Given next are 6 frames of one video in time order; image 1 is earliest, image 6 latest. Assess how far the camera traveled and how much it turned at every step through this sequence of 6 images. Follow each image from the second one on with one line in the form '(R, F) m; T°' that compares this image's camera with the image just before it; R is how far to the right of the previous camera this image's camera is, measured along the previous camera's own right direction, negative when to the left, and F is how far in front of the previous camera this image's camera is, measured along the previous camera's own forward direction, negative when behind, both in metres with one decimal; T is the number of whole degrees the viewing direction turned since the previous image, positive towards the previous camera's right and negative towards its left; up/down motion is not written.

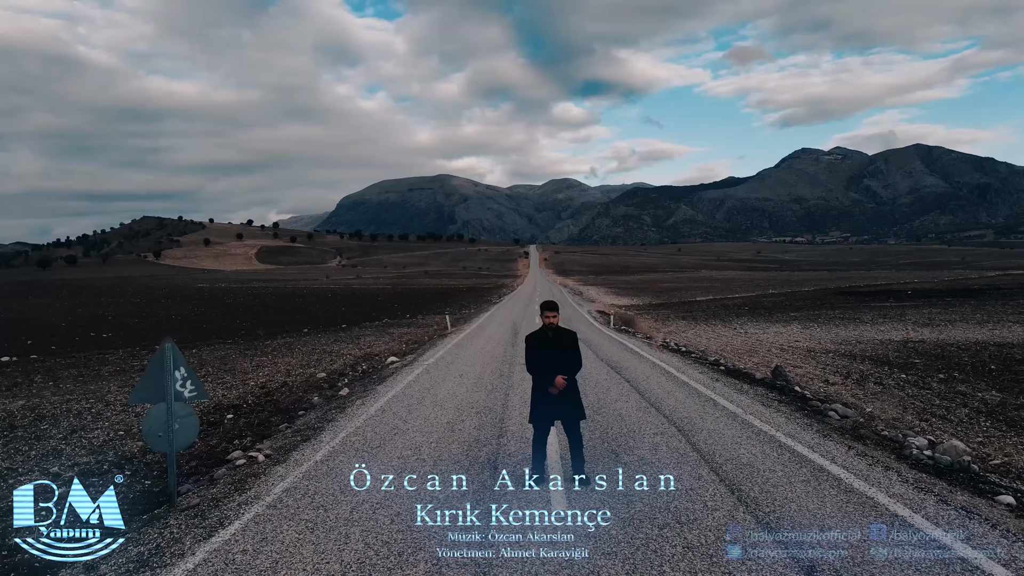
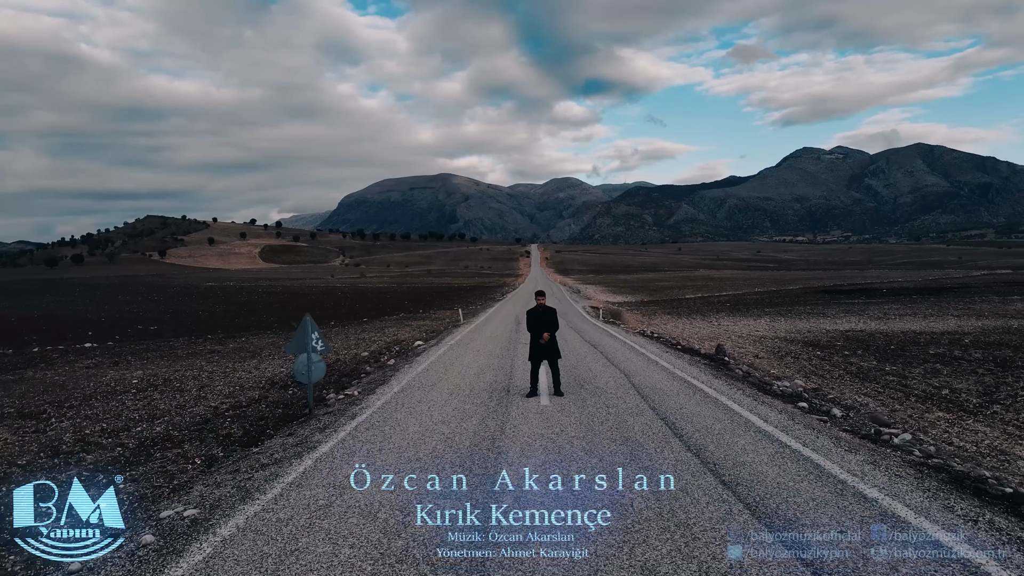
(0.0, -1.0) m; 0°
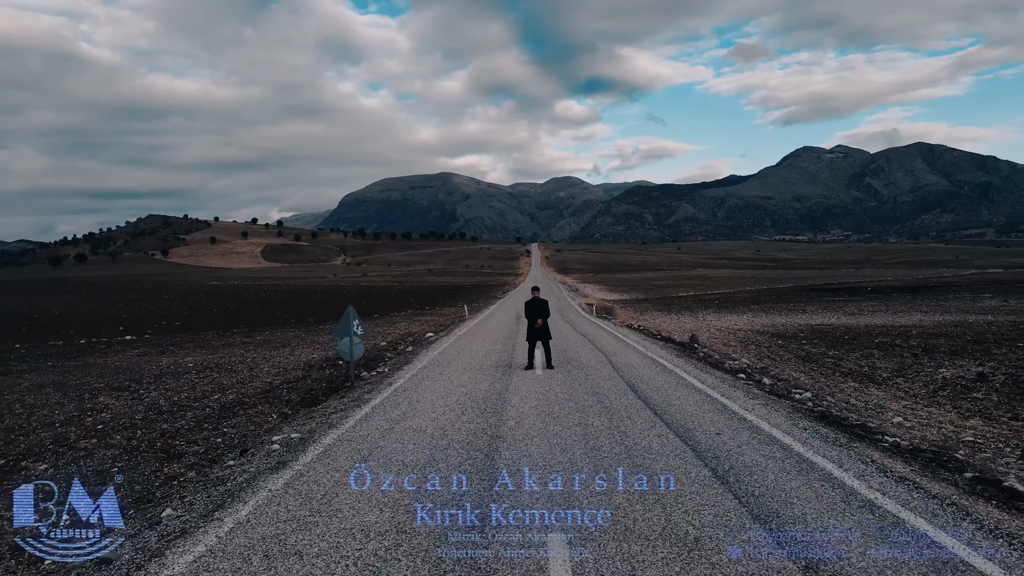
(0.0, -0.6) m; 0°
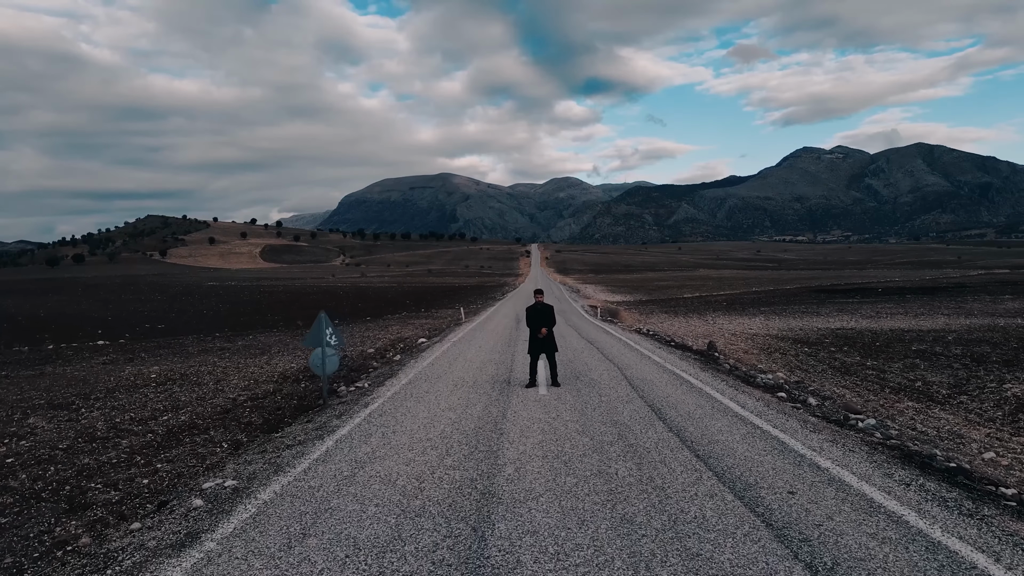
(0.0, +0.4) m; 0°
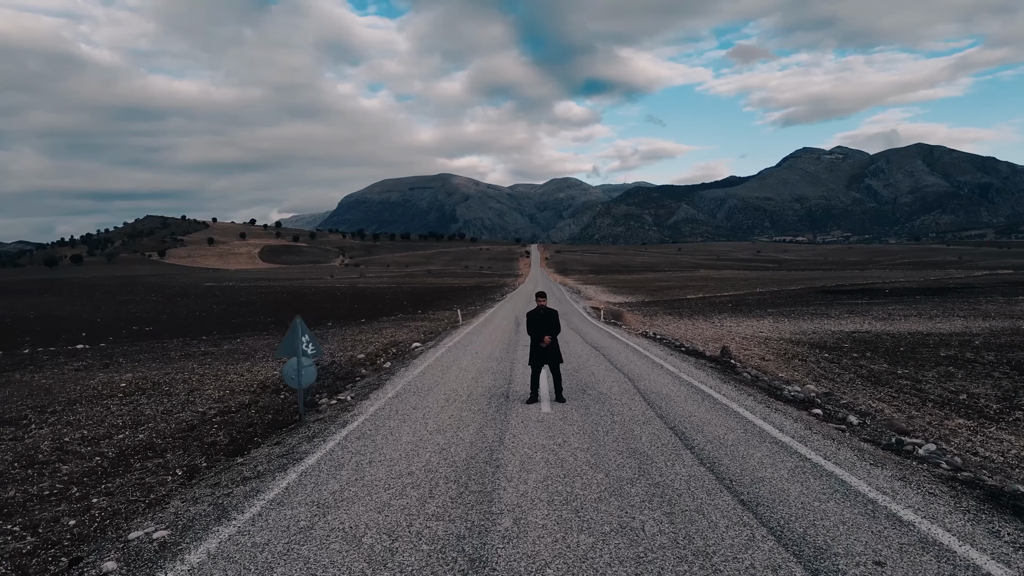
(0.0, +0.3) m; 0°
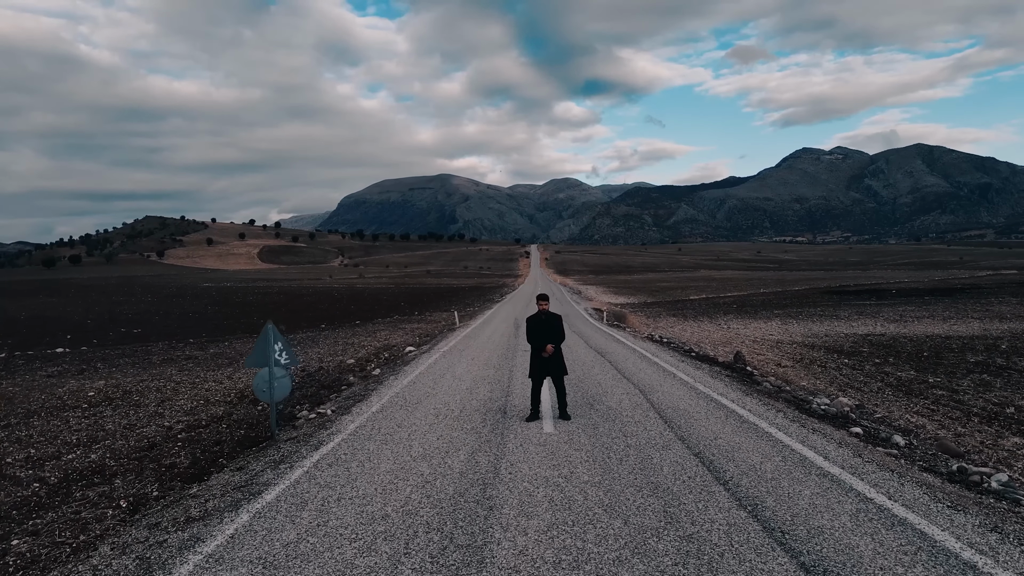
(0.0, +0.3) m; 0°
